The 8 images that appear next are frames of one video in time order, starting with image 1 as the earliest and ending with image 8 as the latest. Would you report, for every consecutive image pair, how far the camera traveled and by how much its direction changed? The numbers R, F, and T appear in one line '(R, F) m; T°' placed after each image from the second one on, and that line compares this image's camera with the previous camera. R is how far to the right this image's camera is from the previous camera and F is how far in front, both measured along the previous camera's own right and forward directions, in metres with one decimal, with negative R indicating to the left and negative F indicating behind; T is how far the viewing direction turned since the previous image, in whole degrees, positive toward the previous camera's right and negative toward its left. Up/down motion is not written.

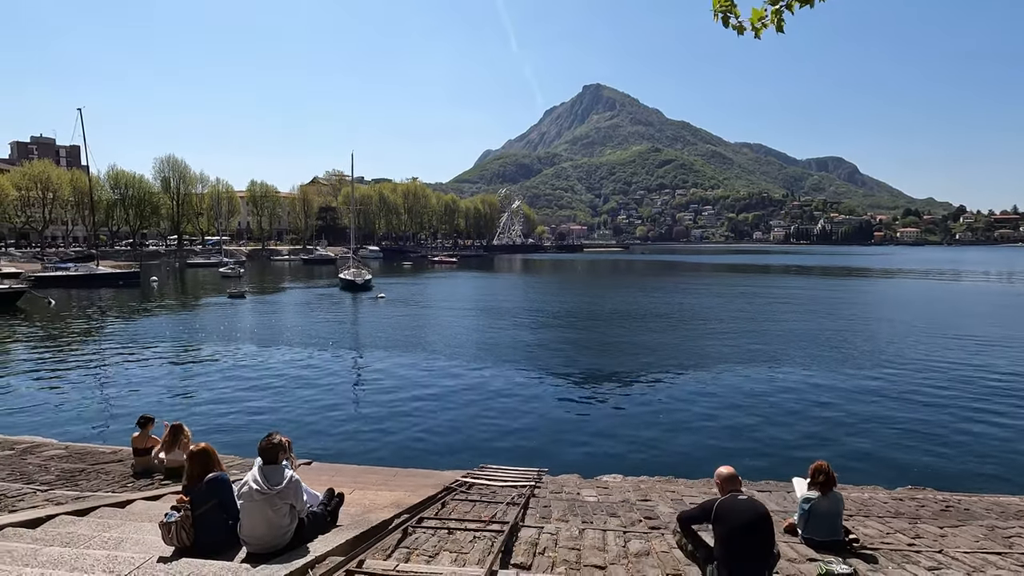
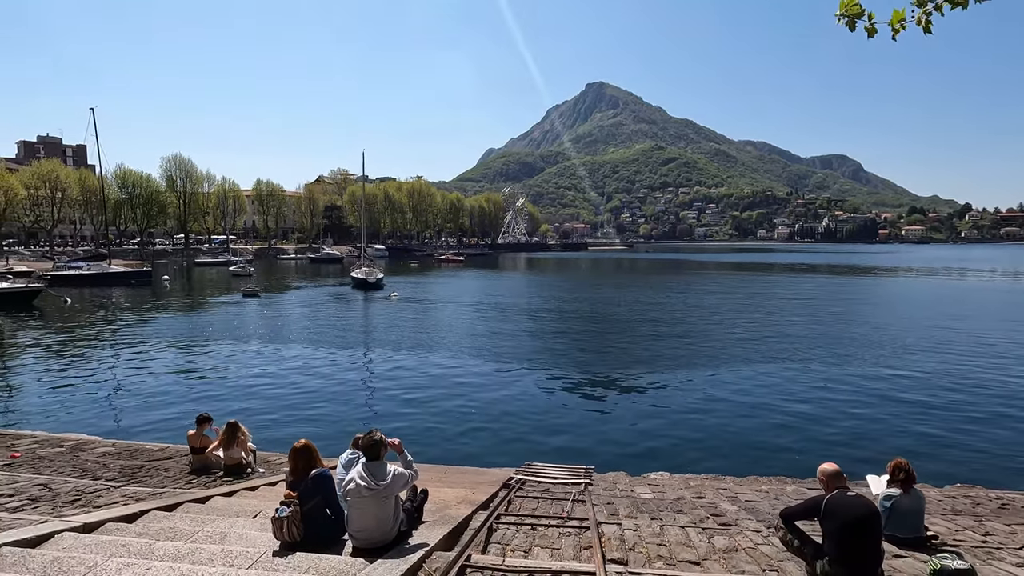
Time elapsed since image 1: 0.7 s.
(-1.1, -0.1) m; 0°
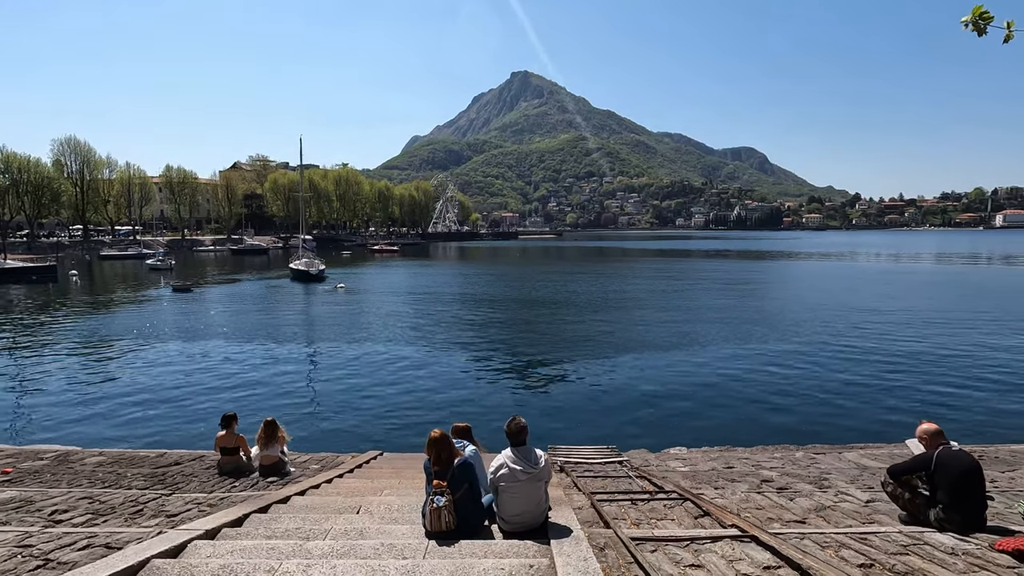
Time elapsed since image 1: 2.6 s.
(-2.4, 0.0) m; +8°
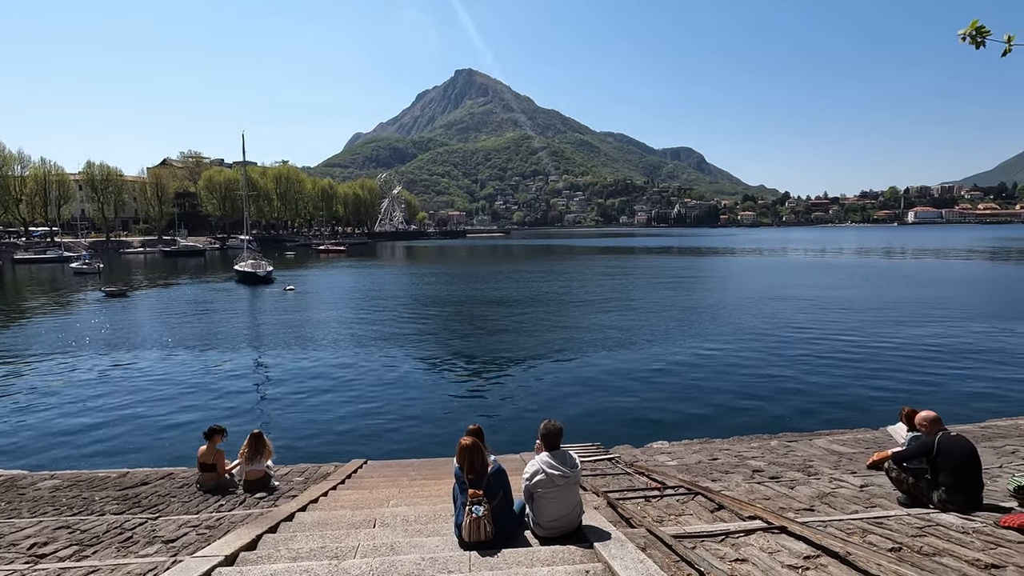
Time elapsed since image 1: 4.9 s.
(-0.9, +0.1) m; +6°
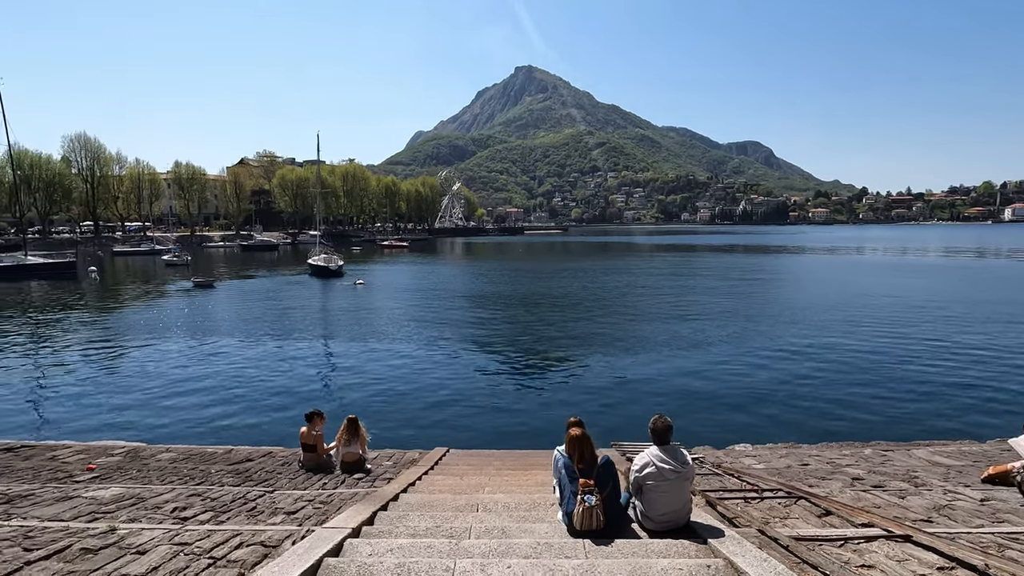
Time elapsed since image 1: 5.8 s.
(-0.6, -0.2) m; -5°
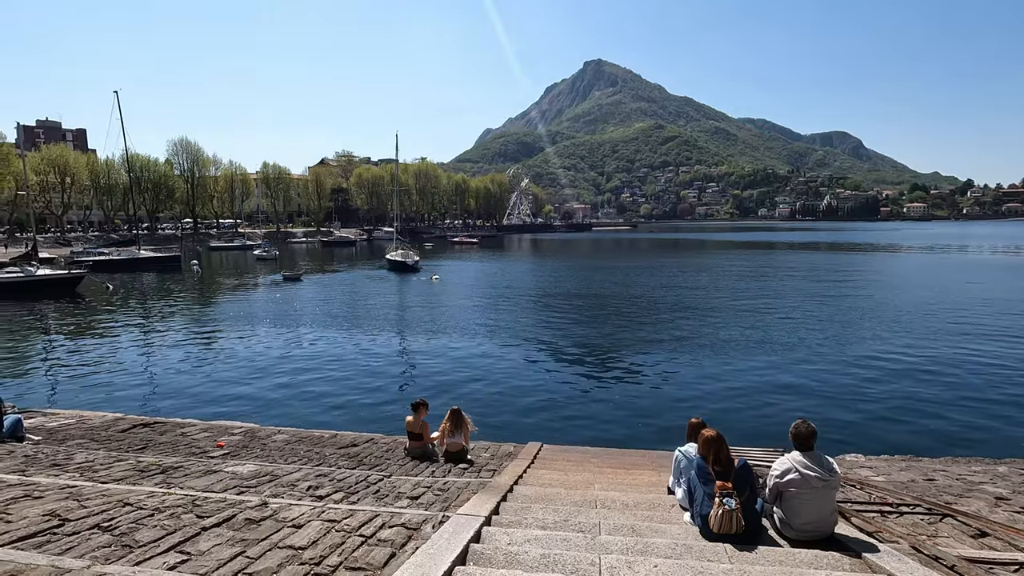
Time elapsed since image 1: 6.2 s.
(-0.8, -0.1) m; -6°
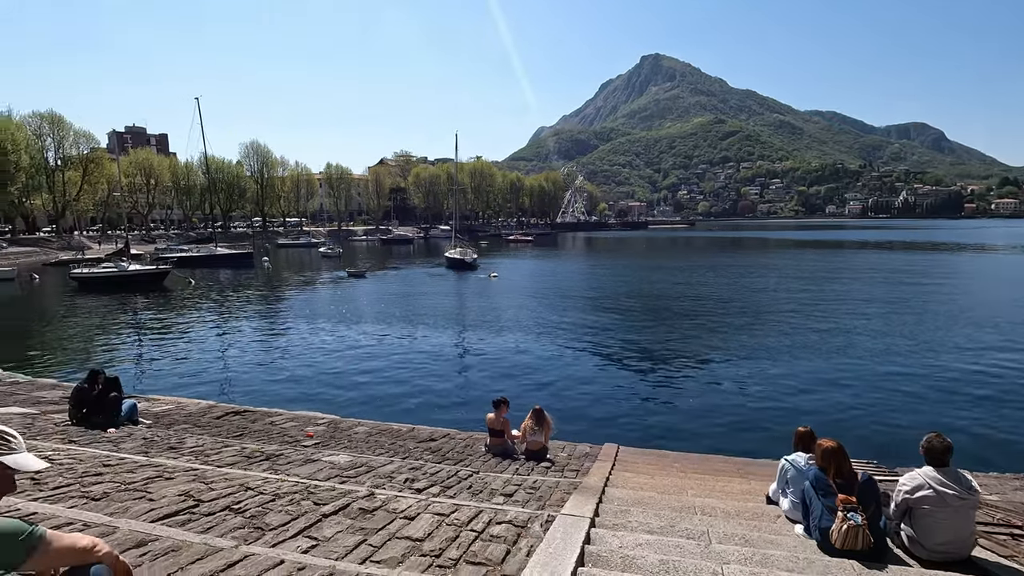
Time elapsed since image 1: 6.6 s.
(-0.6, 0.0) m; -5°
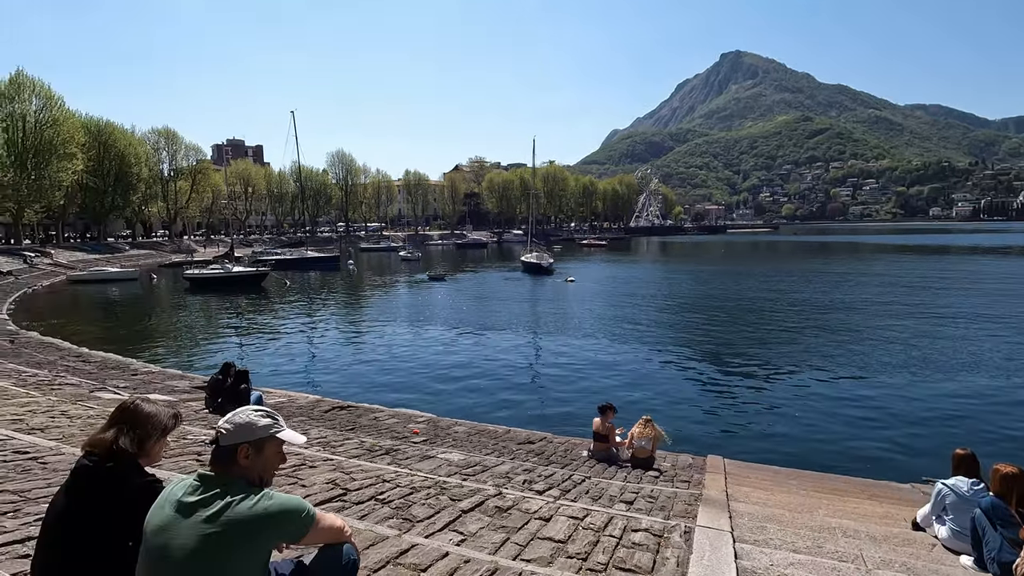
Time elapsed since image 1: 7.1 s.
(-0.7, +0.1) m; -6°
